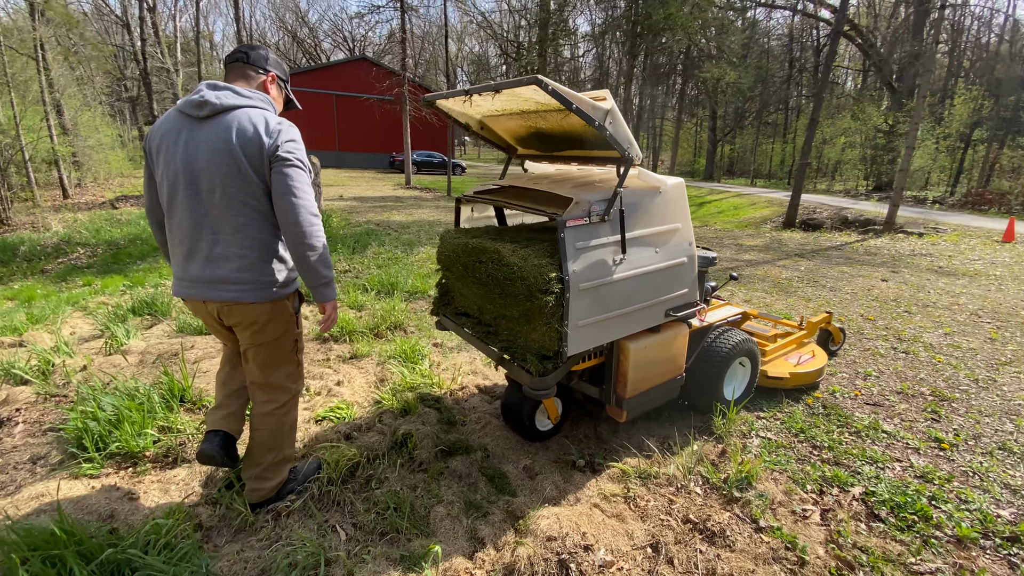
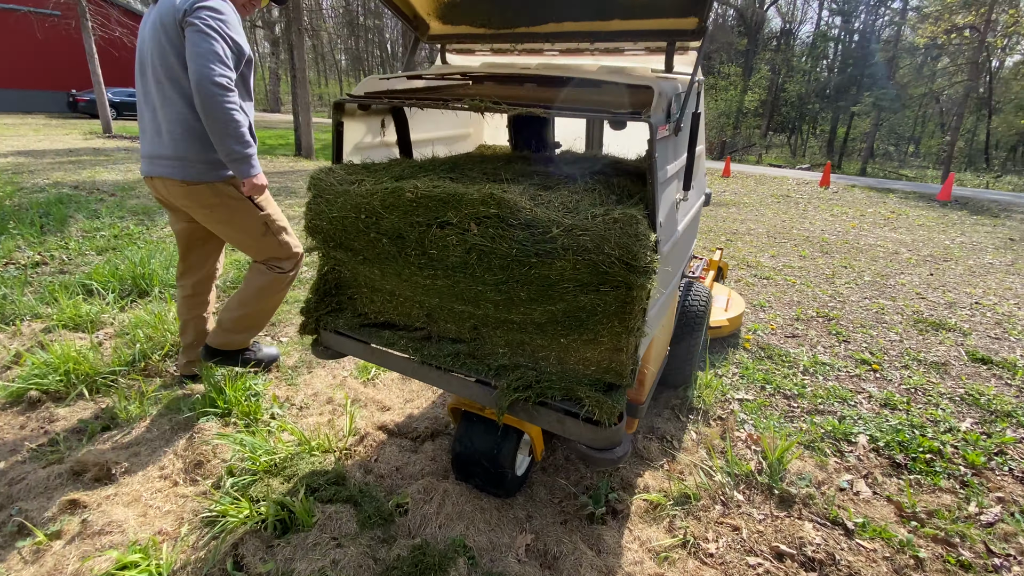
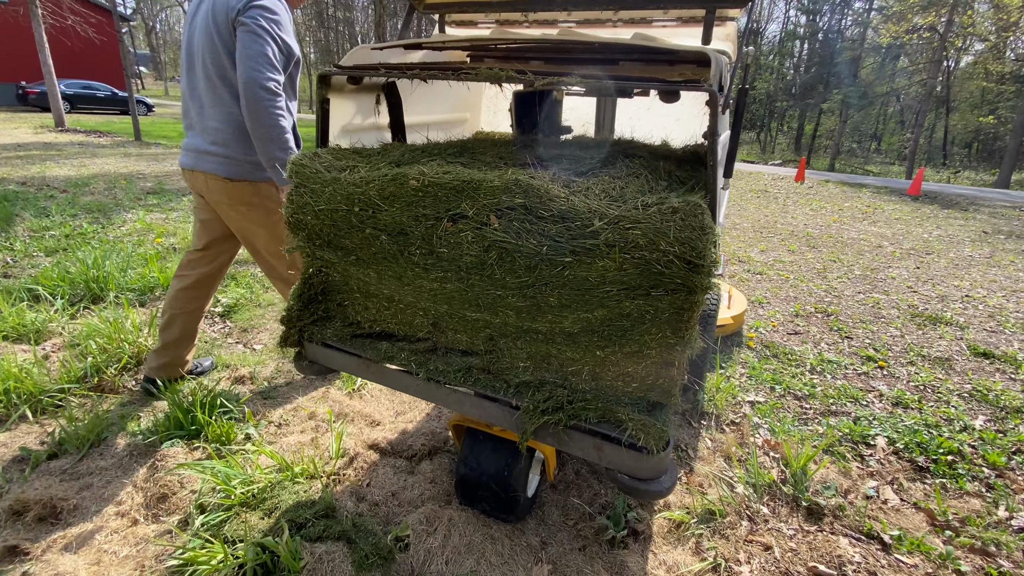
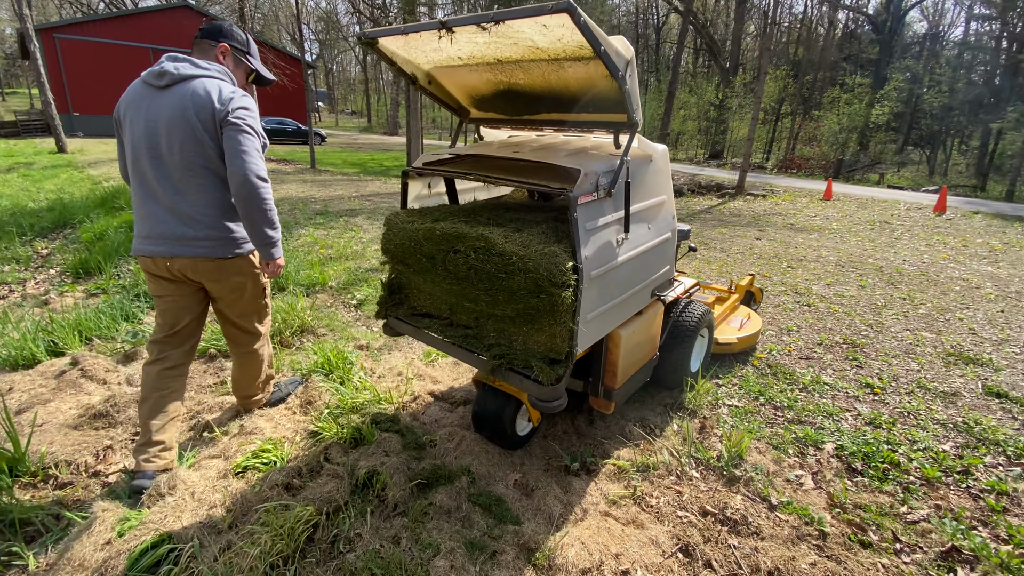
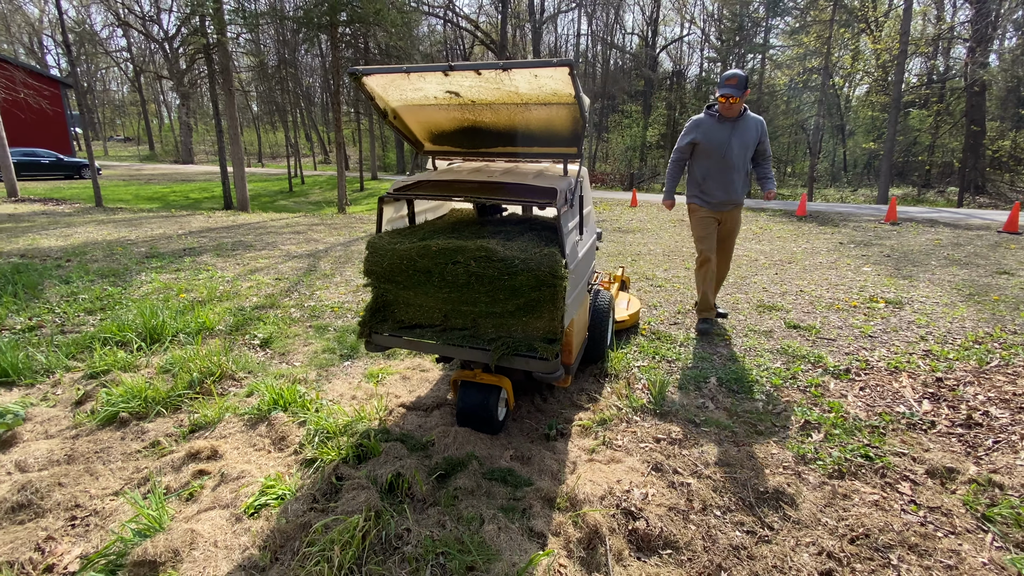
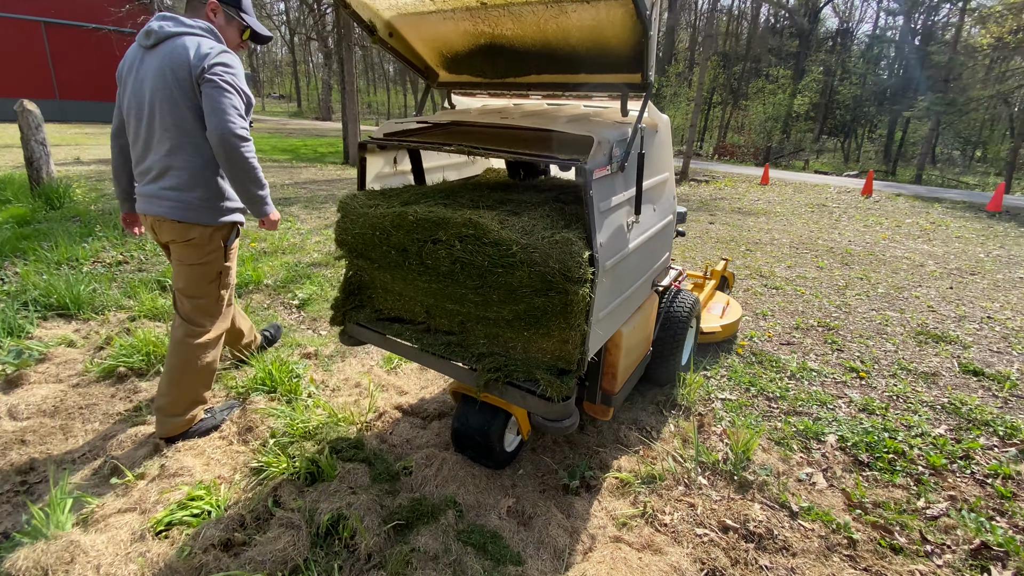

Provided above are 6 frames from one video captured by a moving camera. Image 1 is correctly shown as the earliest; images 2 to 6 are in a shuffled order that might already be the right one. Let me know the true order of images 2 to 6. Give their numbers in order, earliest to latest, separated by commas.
4, 6, 2, 3, 5
